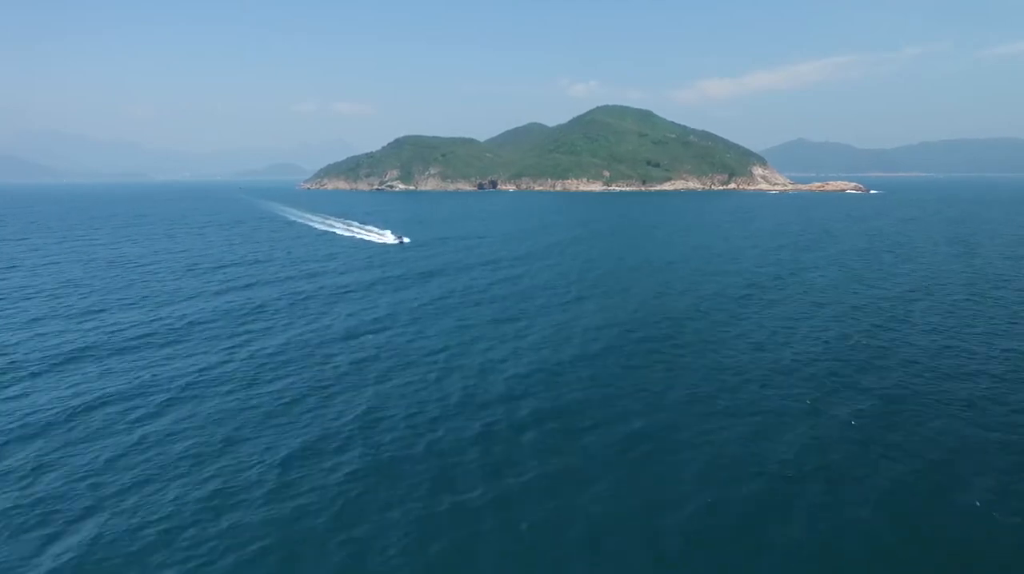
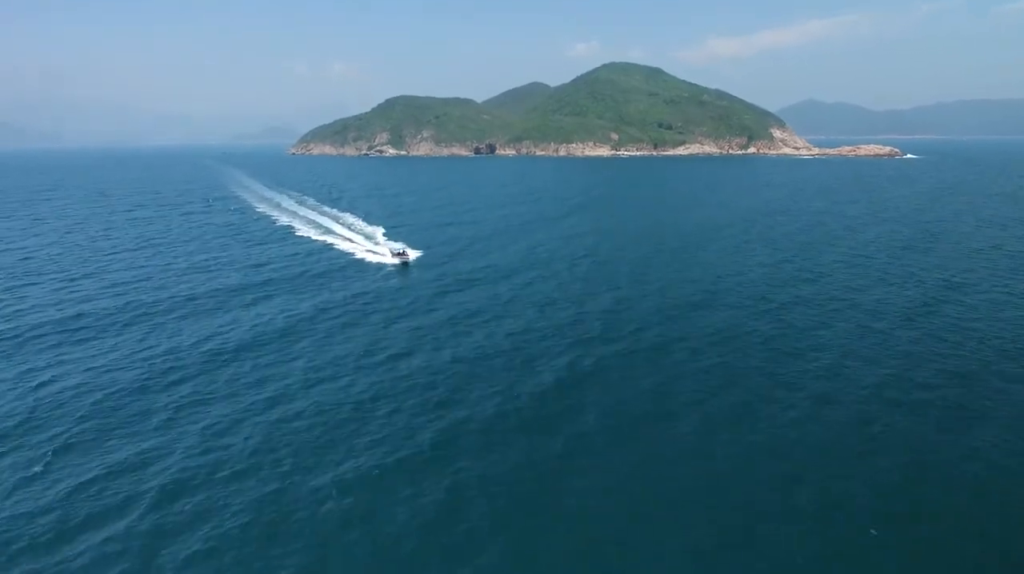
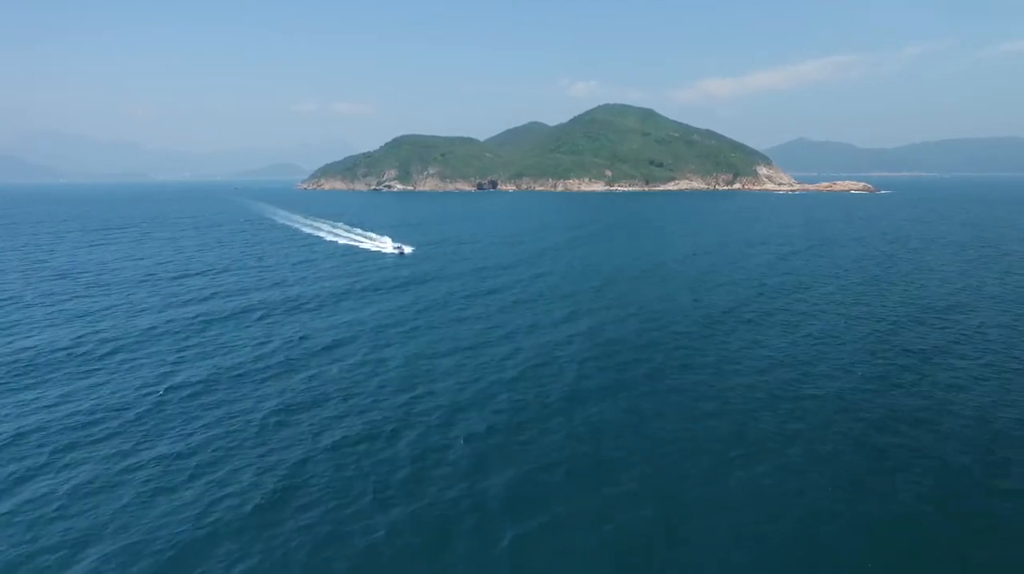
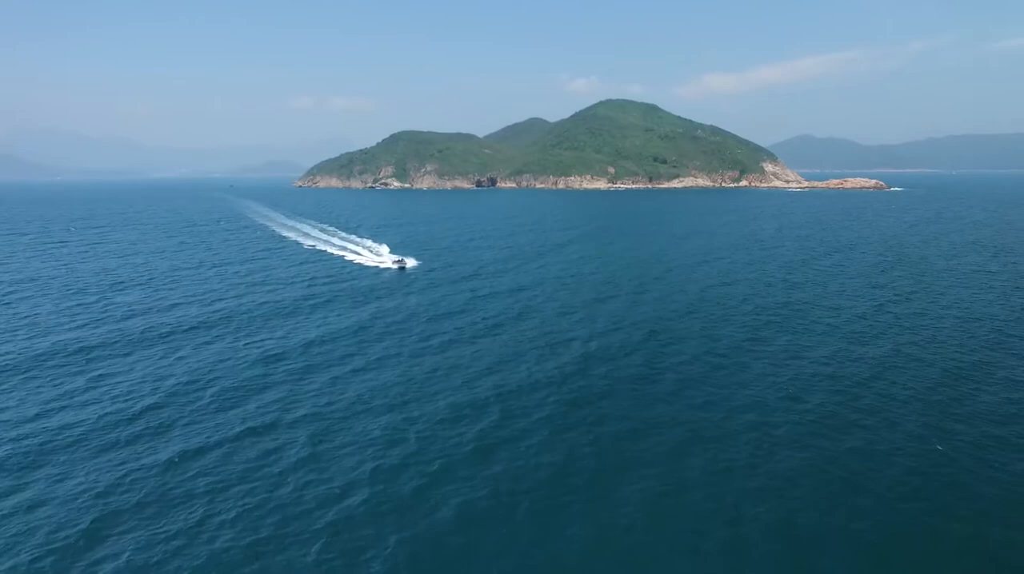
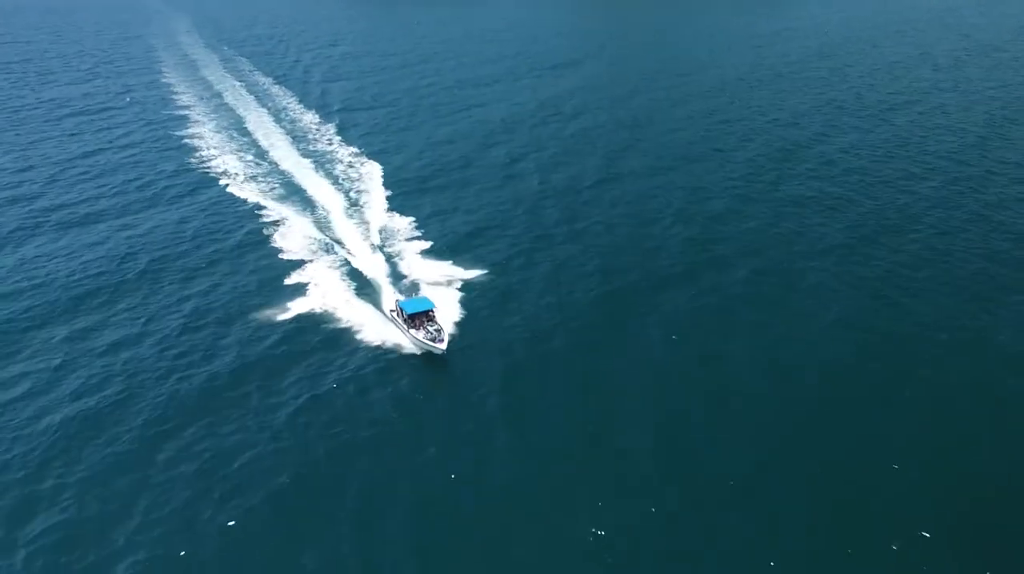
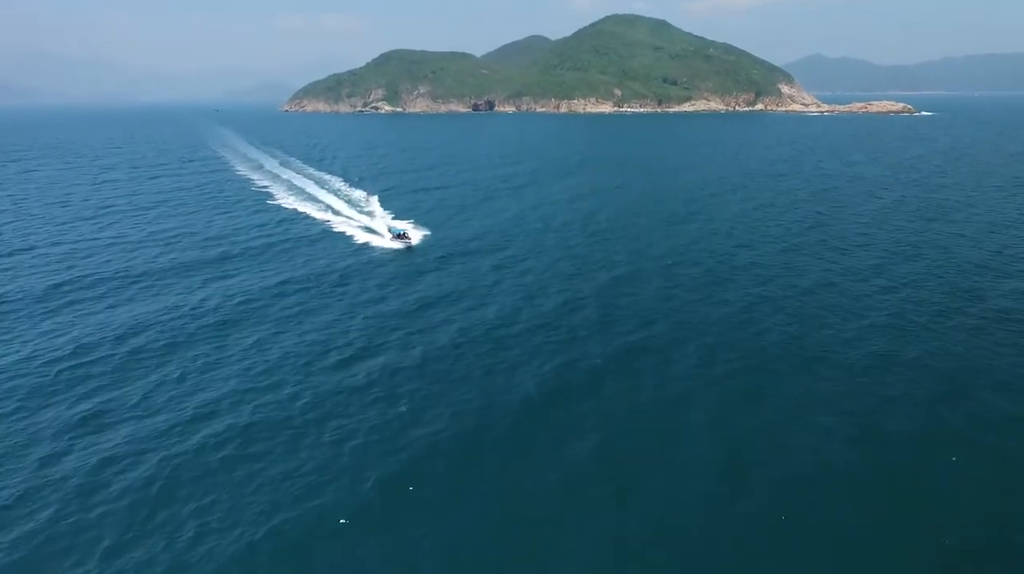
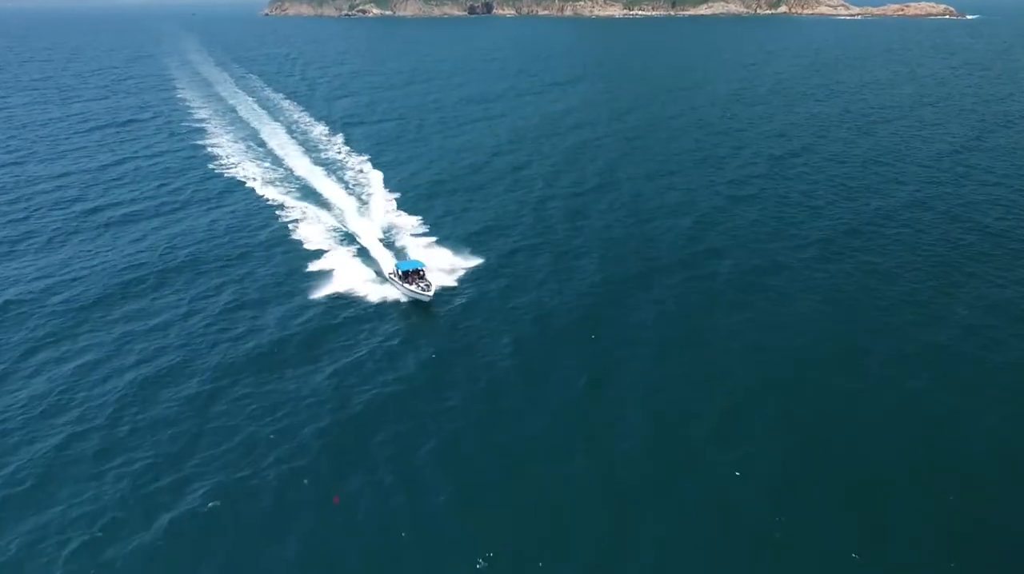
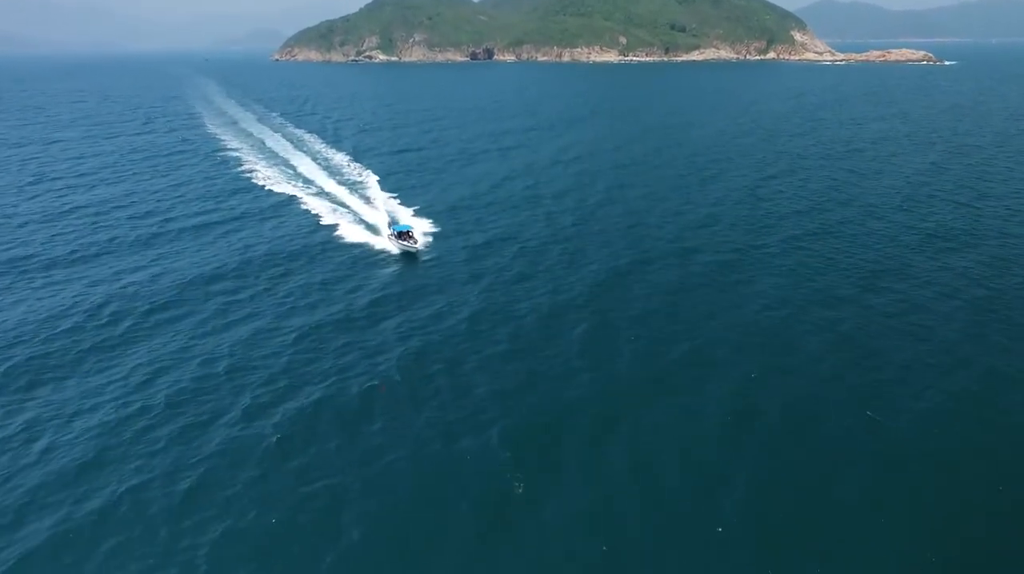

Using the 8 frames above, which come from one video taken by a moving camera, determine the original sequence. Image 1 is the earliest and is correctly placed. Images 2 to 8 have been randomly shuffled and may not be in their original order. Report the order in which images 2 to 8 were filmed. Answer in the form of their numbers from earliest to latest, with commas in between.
3, 4, 2, 6, 8, 7, 5
